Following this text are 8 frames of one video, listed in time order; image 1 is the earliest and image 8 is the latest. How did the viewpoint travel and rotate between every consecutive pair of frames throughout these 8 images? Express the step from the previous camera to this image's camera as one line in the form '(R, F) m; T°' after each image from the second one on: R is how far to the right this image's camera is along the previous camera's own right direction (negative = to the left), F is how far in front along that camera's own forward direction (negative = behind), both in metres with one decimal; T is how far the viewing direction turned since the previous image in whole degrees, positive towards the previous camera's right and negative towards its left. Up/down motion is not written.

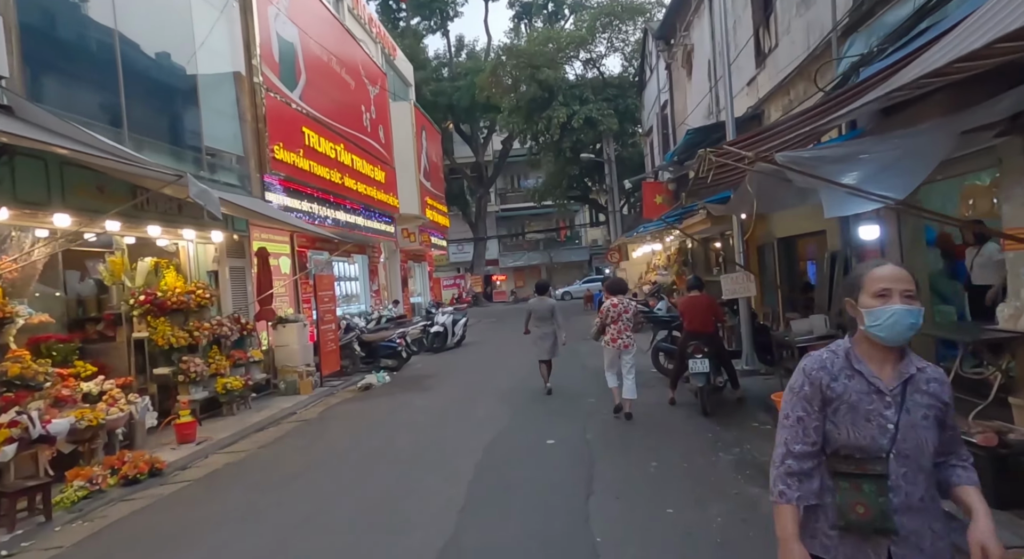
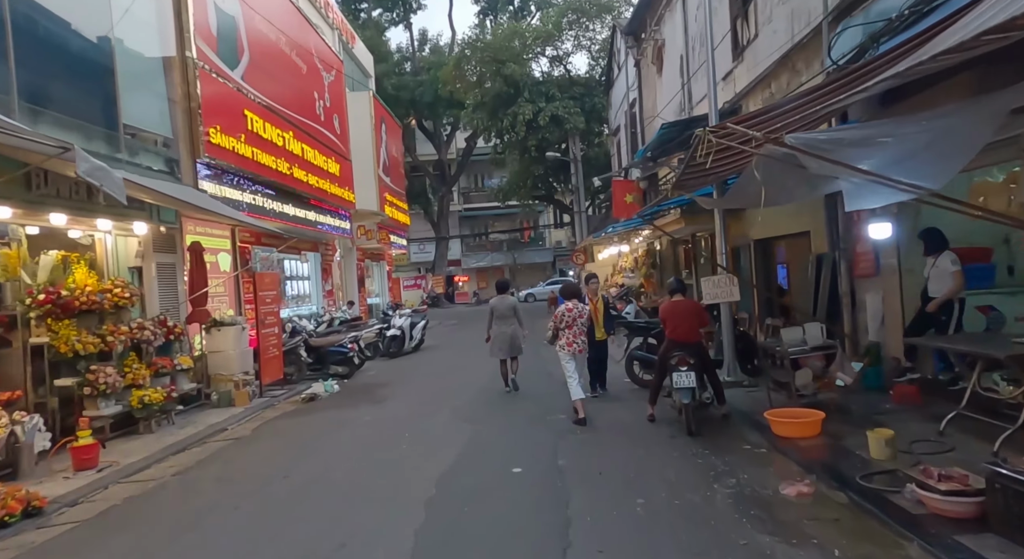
(0.0, +1.0) m; +3°
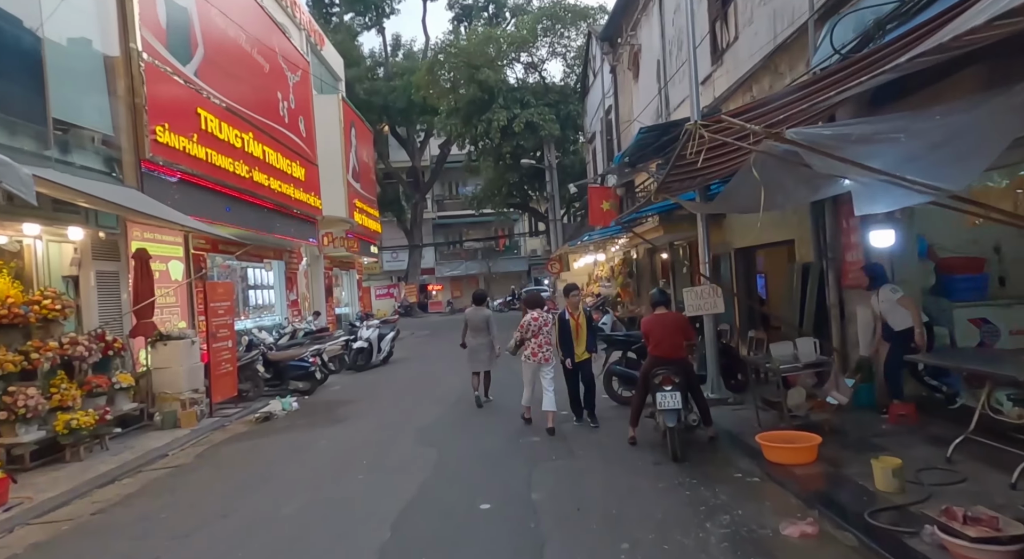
(+0.1, +0.6) m; +2°
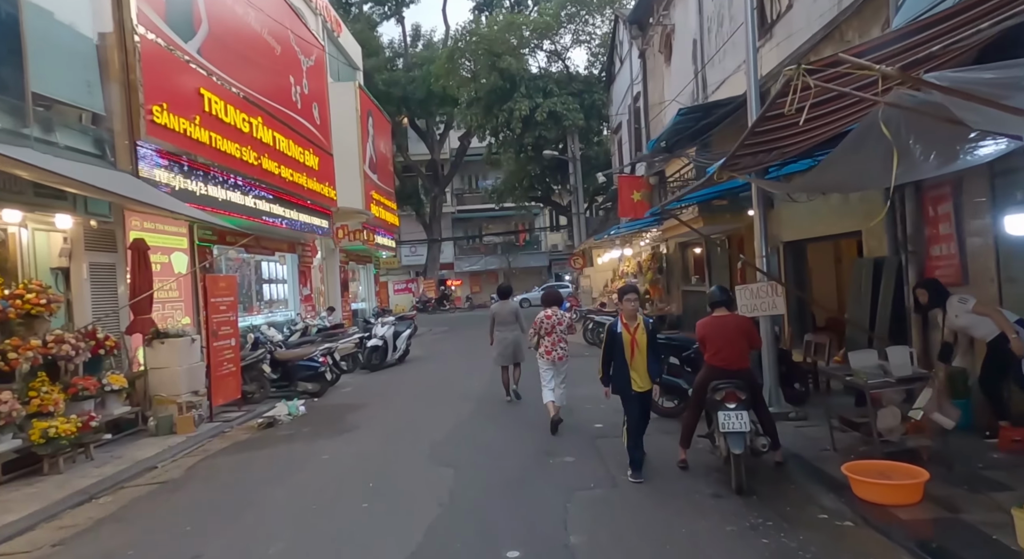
(-0.1, +0.9) m; -2°
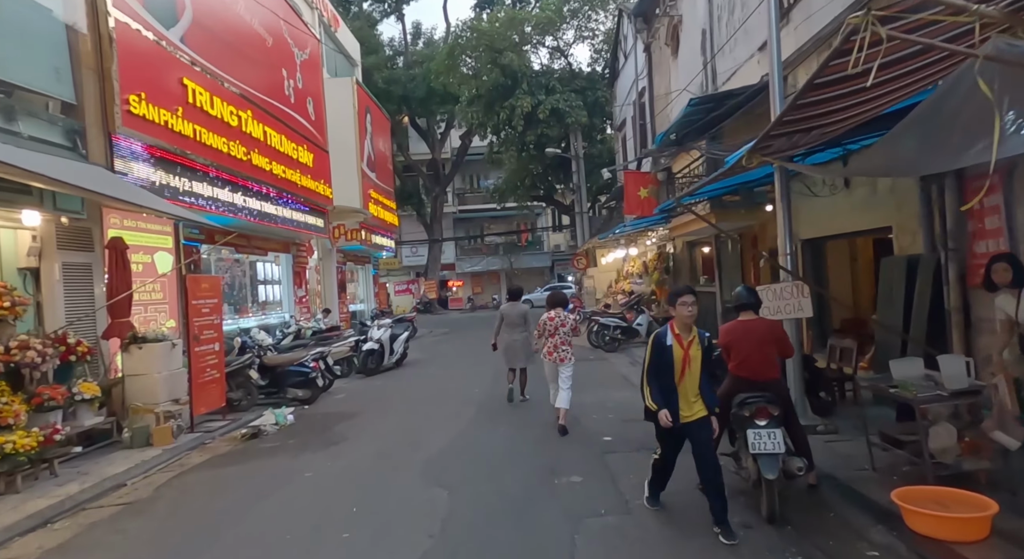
(0.0, +0.6) m; 0°
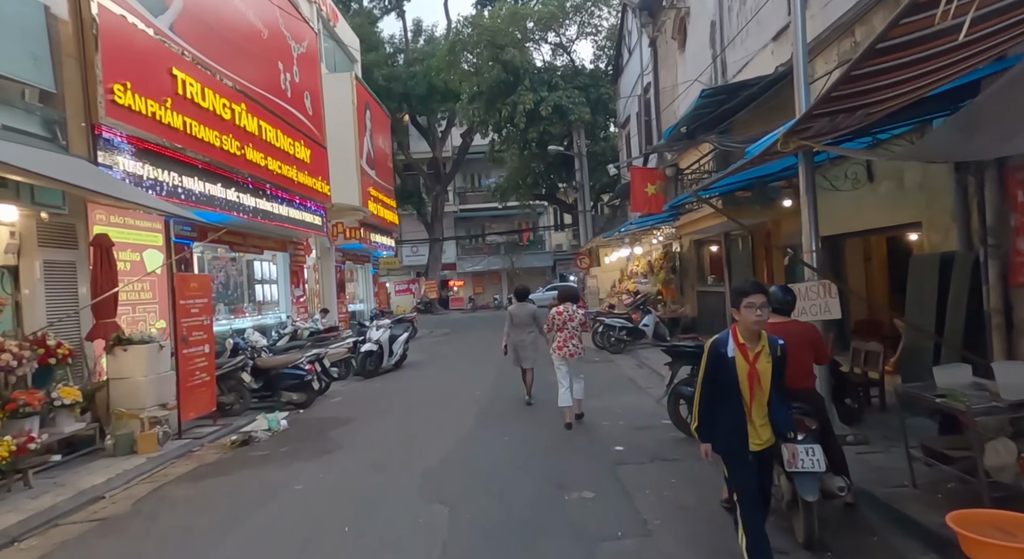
(0.0, +0.4) m; 0°
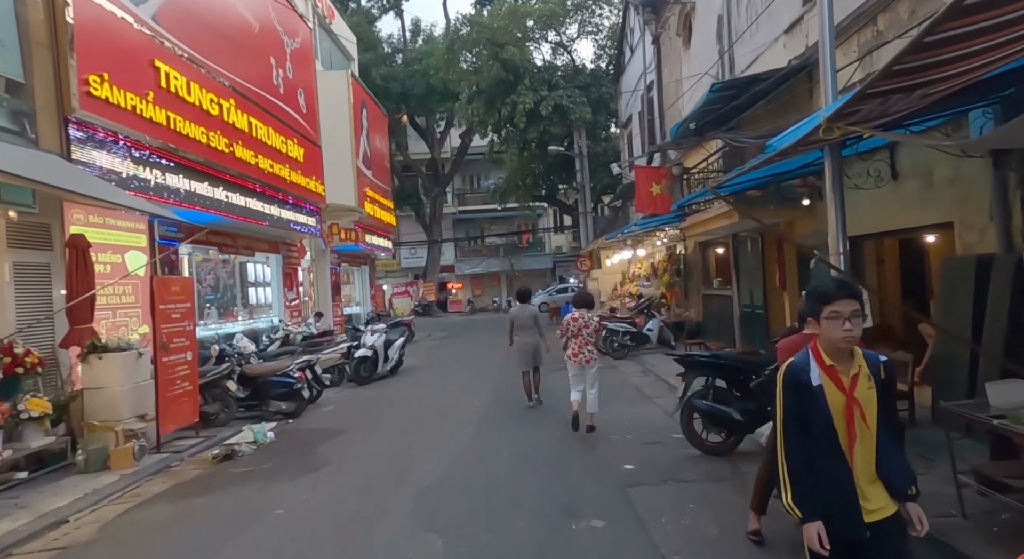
(0.0, +0.5) m; 0°
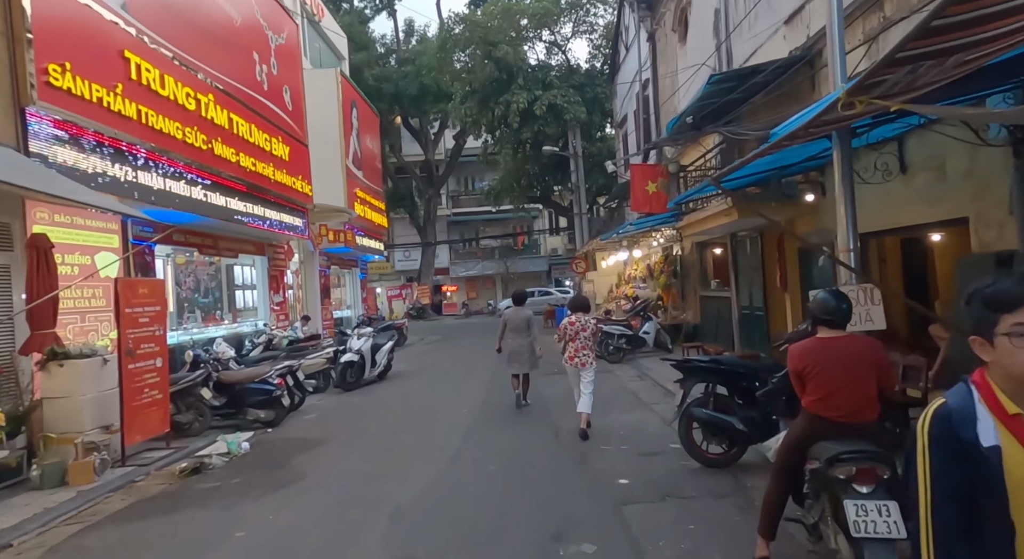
(+0.1, +0.4) m; 0°
